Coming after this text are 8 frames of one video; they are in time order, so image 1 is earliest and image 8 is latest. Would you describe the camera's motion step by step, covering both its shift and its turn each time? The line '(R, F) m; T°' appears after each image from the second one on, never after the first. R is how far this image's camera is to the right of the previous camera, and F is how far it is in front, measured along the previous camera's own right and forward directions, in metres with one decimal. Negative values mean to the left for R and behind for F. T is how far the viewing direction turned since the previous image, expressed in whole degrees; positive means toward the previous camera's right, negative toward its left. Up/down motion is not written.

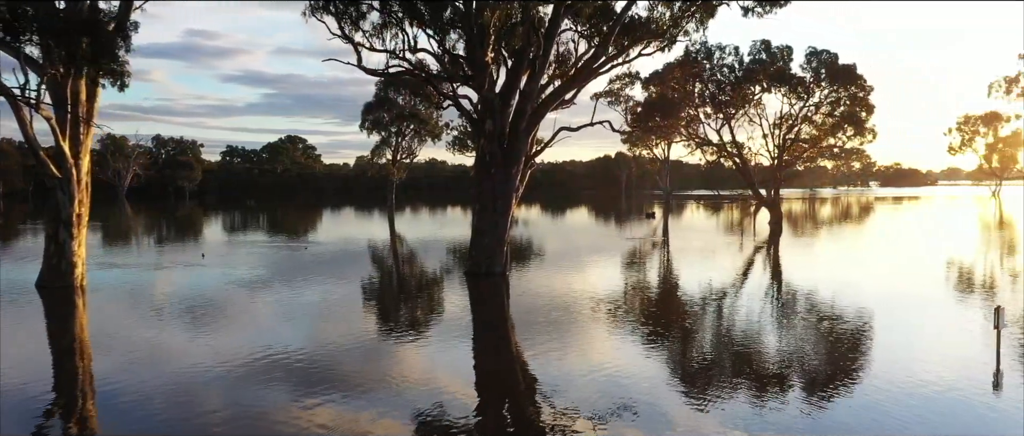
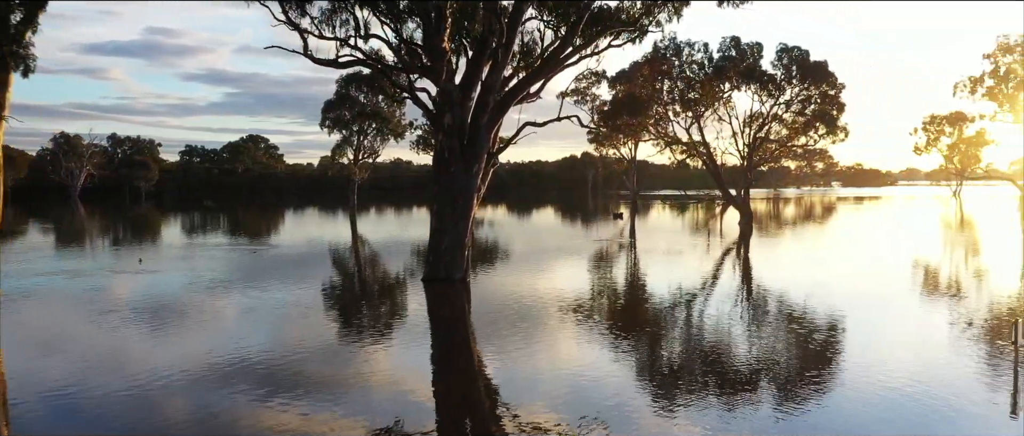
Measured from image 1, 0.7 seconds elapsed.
(+0.1, +0.3) m; +3°
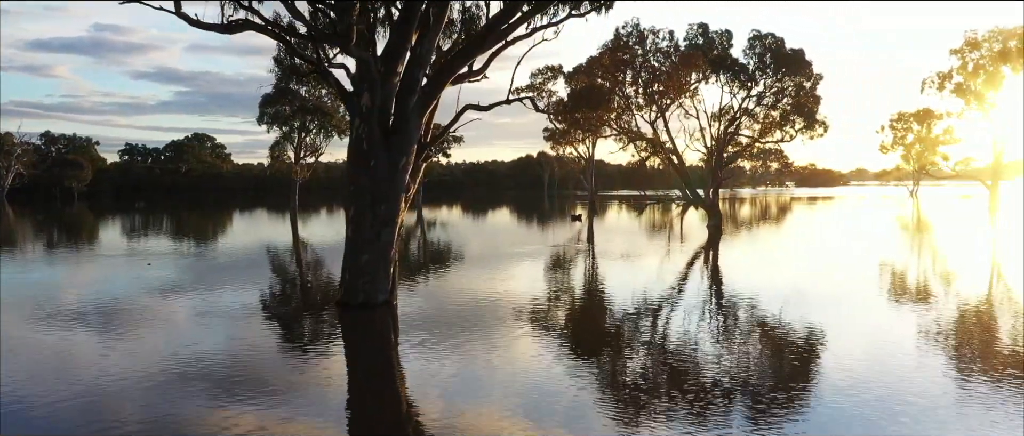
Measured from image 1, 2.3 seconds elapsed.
(+0.1, +0.6) m; +4°
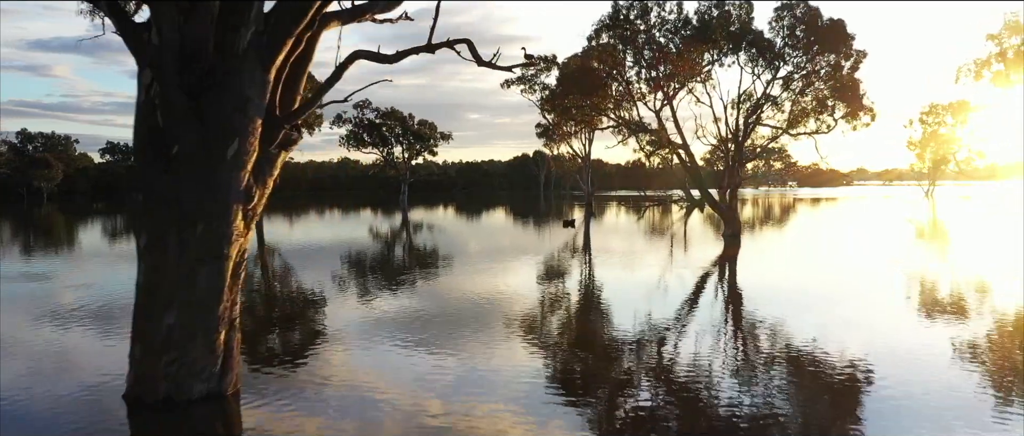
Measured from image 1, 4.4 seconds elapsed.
(+0.1, +0.9) m; 0°
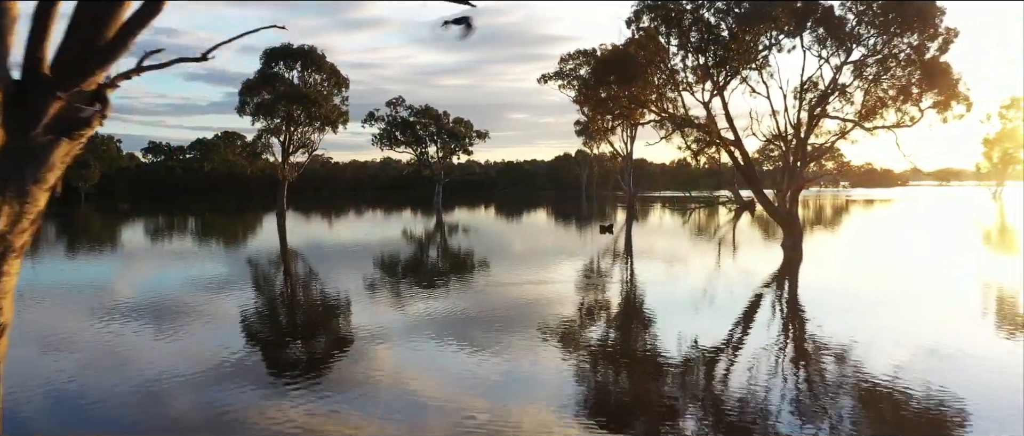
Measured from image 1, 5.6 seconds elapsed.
(+0.1, +0.5) m; -4°
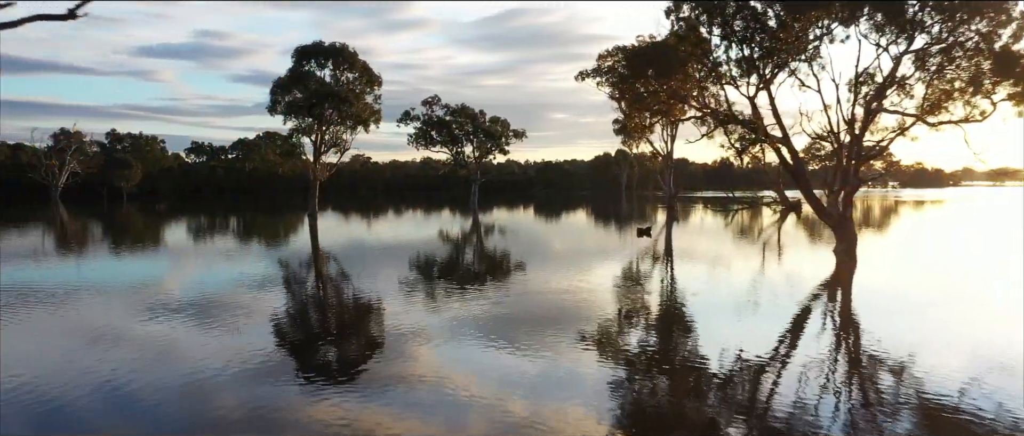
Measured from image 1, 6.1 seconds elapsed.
(0.0, +0.2) m; -3°
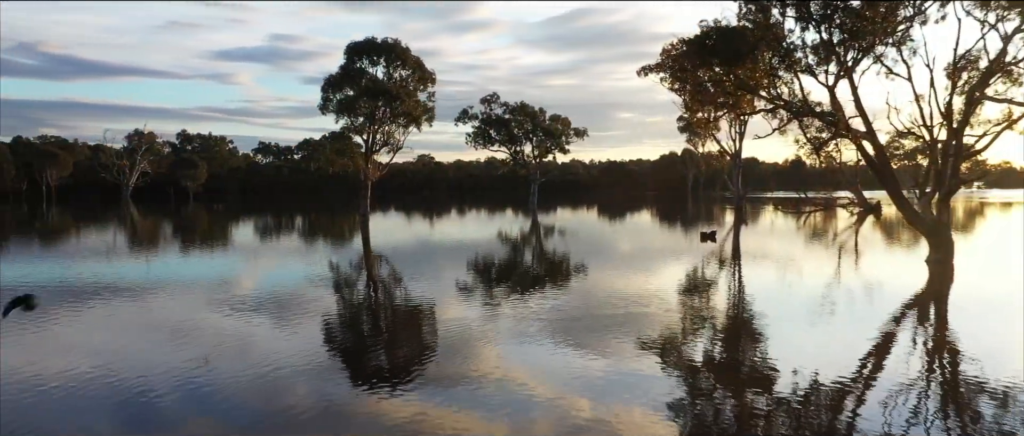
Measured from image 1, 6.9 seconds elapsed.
(+0.1, +0.3) m; -6°
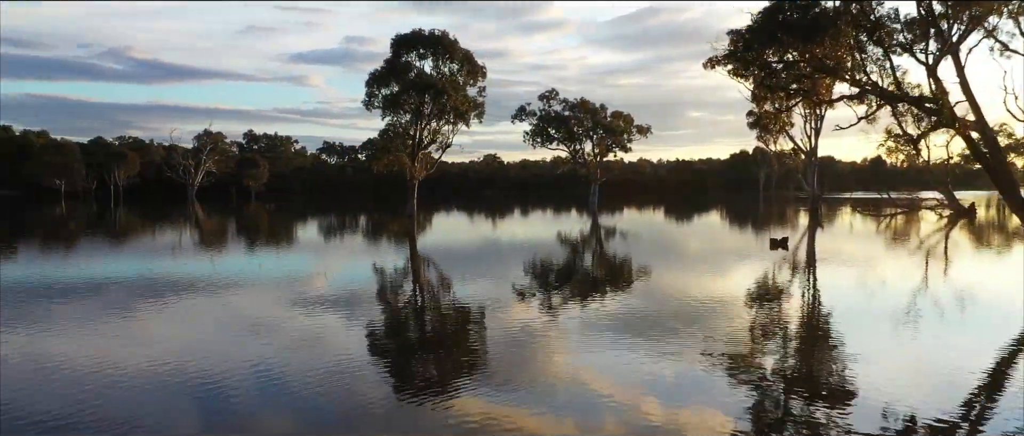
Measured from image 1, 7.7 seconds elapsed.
(+0.2, +0.4) m; -6°
